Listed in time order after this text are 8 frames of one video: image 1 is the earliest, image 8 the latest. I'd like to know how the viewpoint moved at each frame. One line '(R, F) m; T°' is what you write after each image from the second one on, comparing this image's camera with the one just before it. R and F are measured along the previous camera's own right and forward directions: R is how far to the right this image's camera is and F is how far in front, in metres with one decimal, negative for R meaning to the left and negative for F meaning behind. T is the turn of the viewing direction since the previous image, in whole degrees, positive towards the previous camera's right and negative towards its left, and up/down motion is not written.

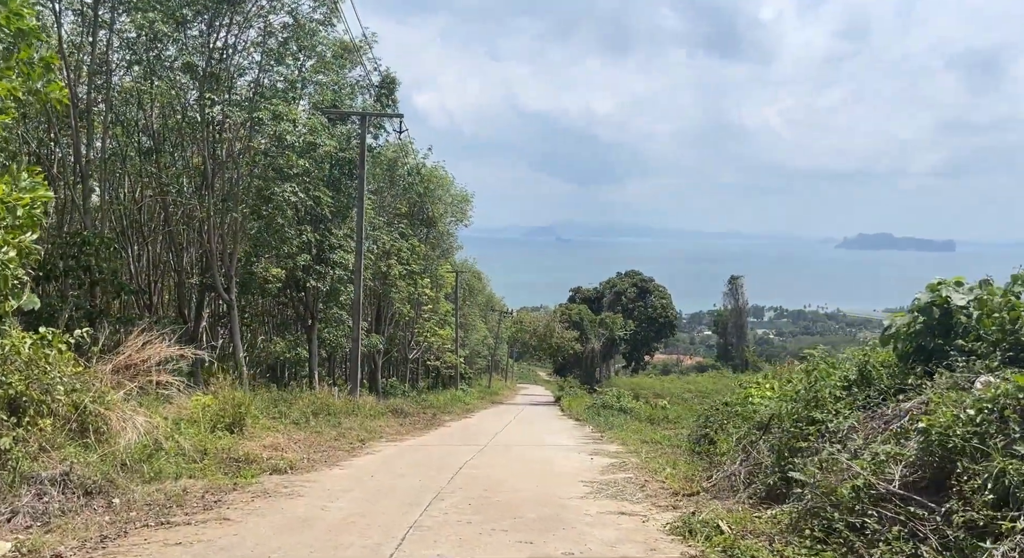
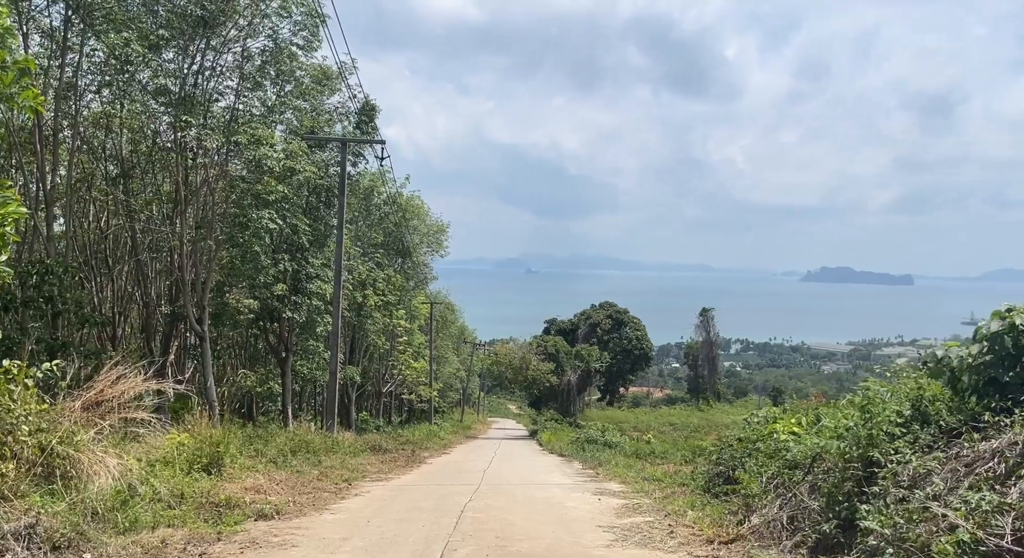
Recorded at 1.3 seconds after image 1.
(-0.4, +0.6) m; +2°
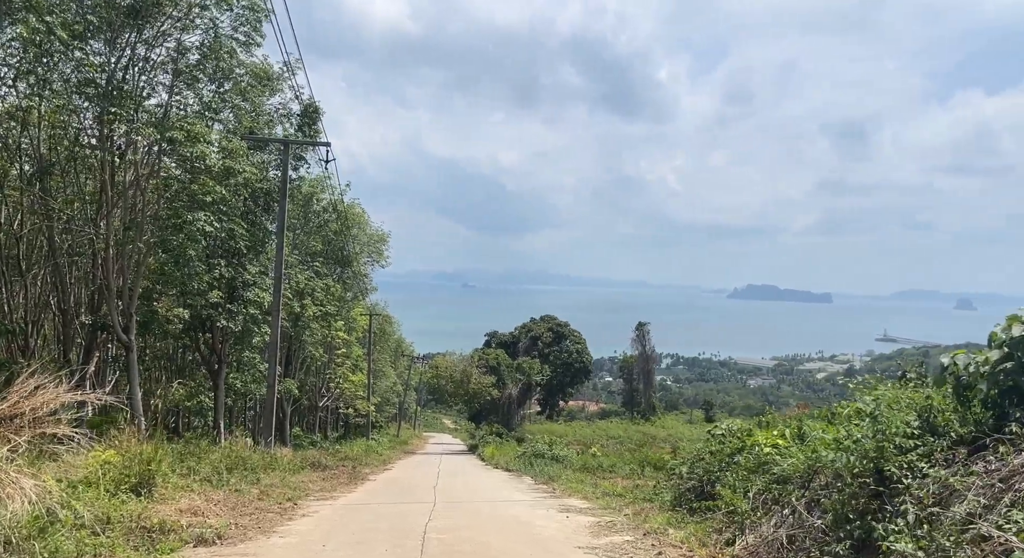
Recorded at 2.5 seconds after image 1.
(-0.4, +0.6) m; +5°
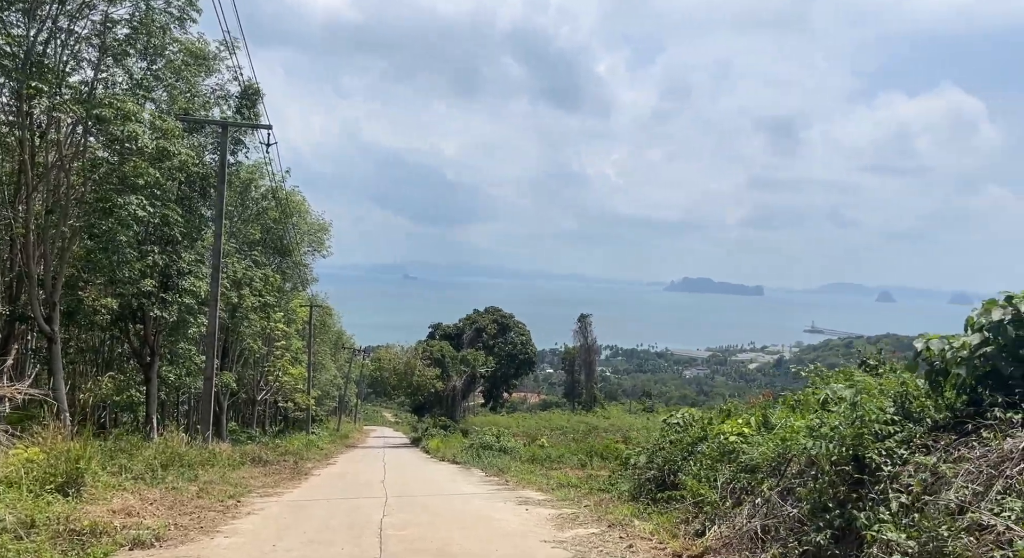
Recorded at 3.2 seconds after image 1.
(-0.2, +0.3) m; +4°
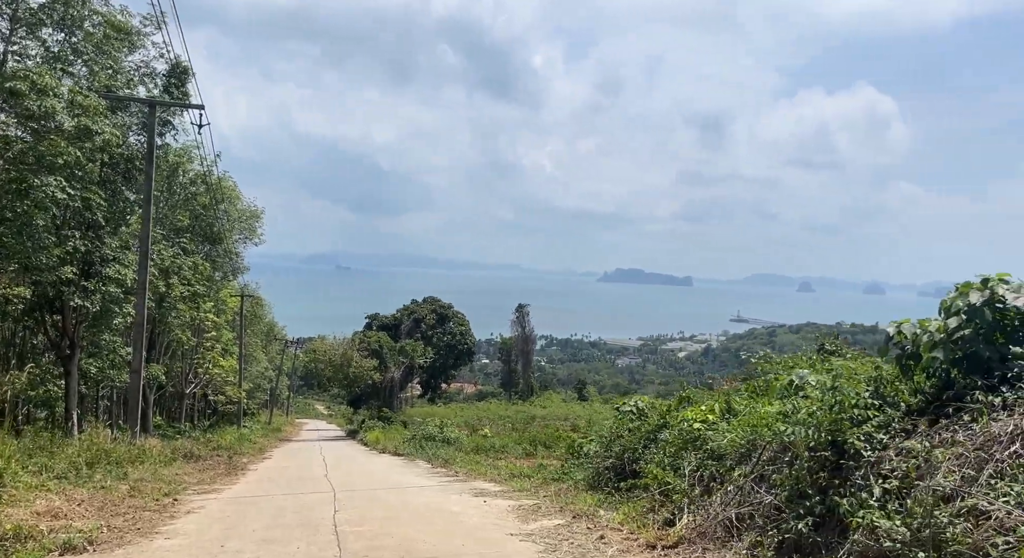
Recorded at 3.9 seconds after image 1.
(-0.3, +0.3) m; +5°
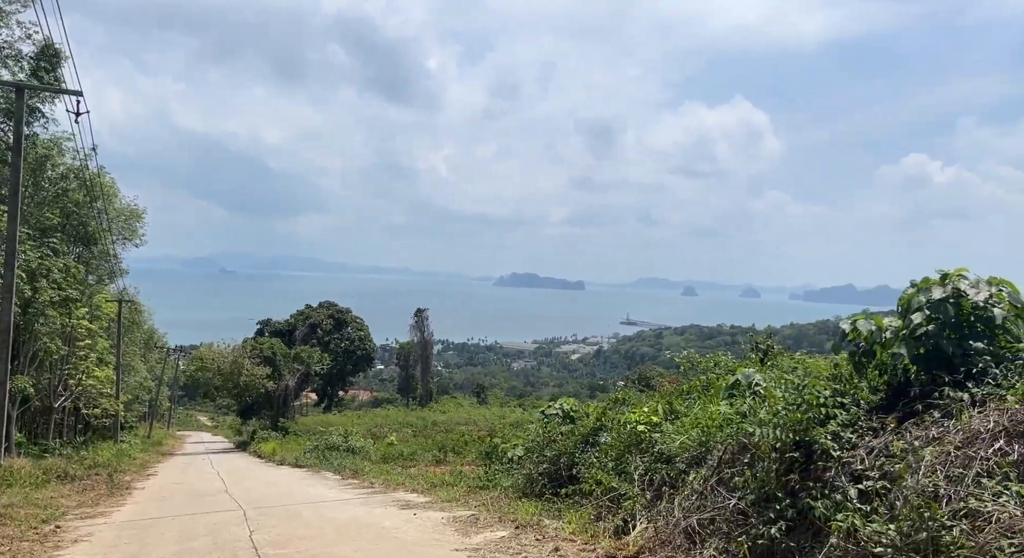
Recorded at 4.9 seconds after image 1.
(-0.4, +0.4) m; +8°
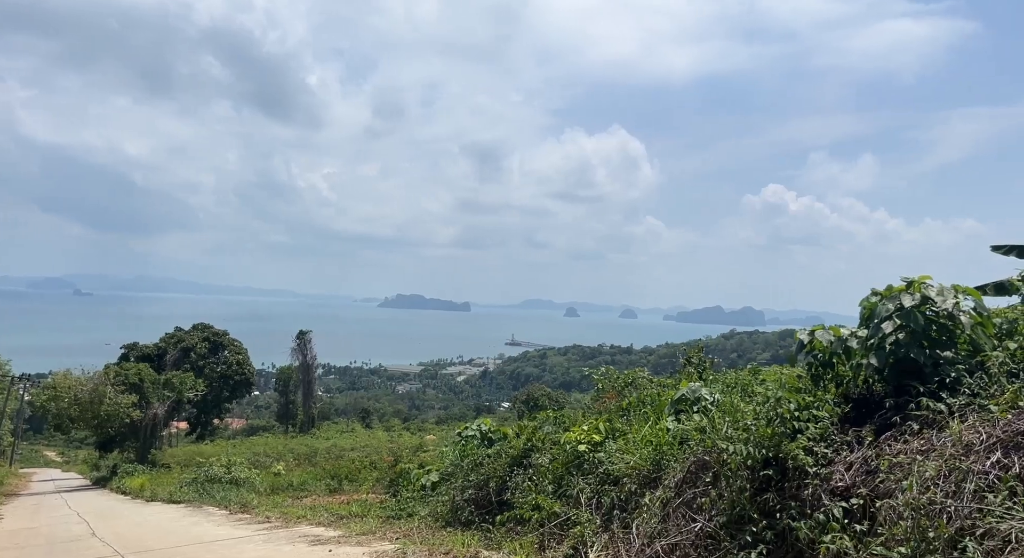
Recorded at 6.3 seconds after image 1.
(-0.5, +0.5) m; +8°
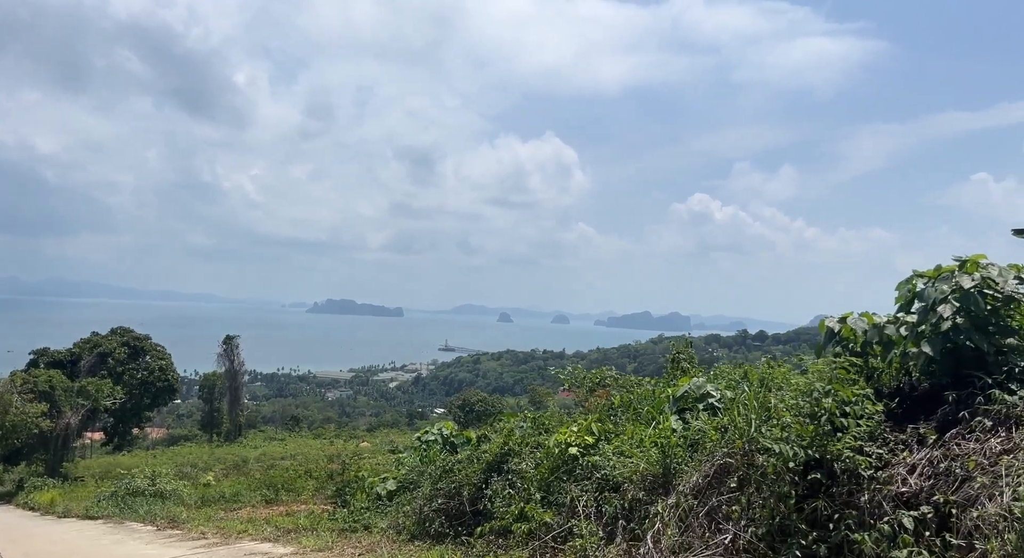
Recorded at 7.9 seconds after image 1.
(-0.4, +0.7) m; +5°
